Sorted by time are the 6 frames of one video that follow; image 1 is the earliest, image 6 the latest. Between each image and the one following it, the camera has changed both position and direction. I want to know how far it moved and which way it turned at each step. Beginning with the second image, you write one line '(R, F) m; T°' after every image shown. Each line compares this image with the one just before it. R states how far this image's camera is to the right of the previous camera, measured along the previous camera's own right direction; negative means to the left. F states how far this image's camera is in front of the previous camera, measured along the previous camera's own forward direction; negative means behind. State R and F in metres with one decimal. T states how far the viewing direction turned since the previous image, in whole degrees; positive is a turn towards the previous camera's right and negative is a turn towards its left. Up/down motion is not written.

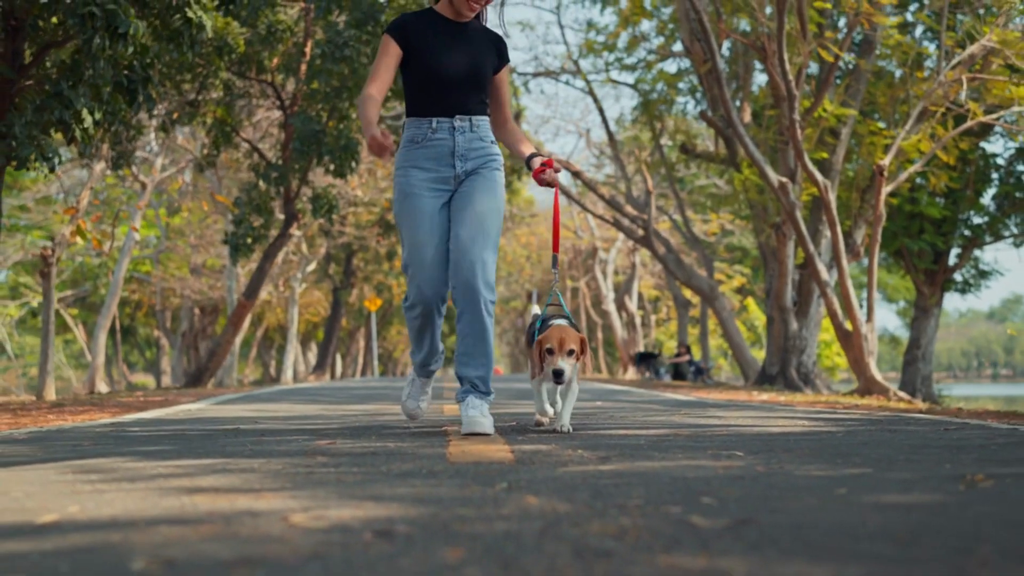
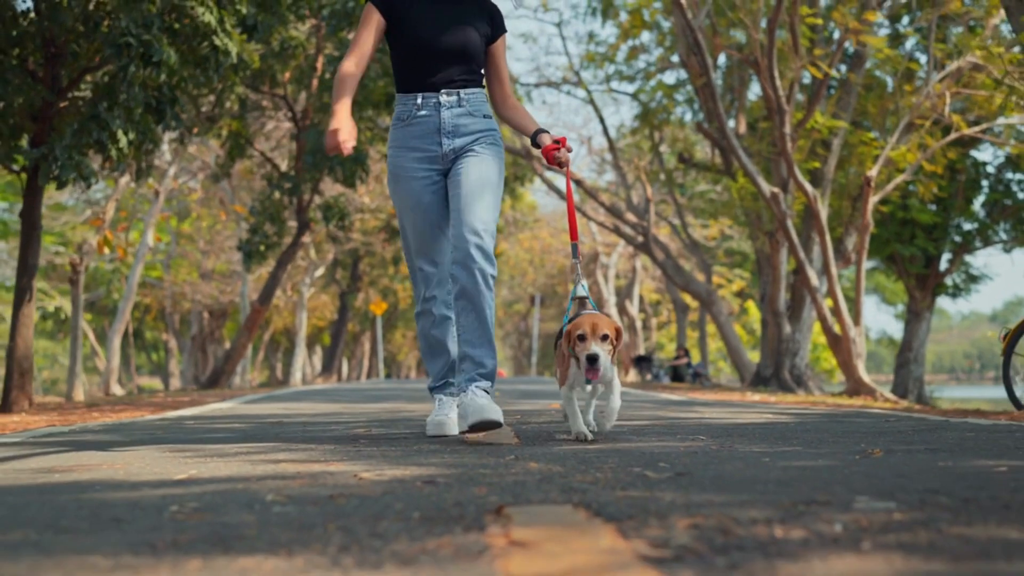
(0.0, -0.9) m; 0°
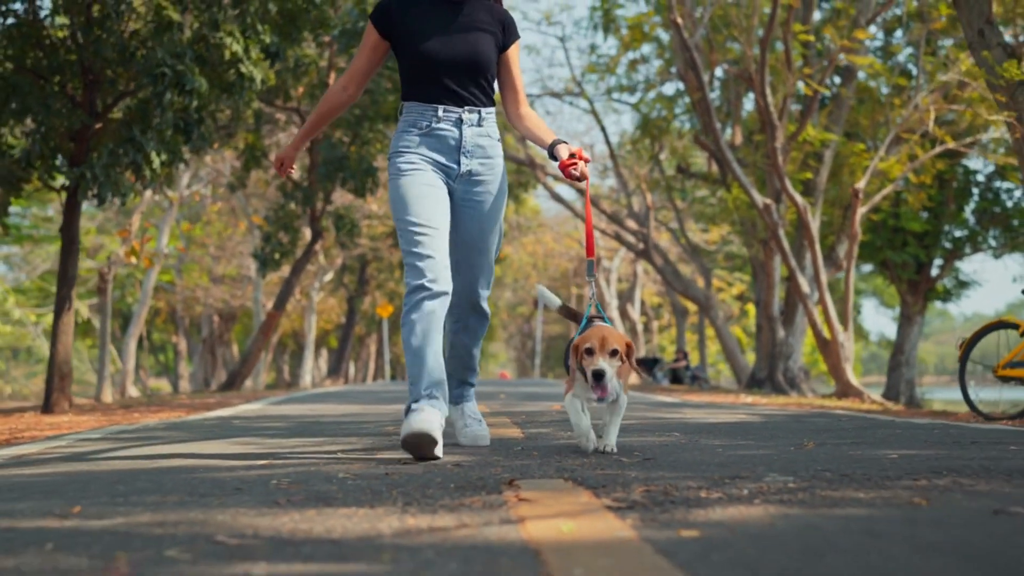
(0.0, -1.0) m; 0°
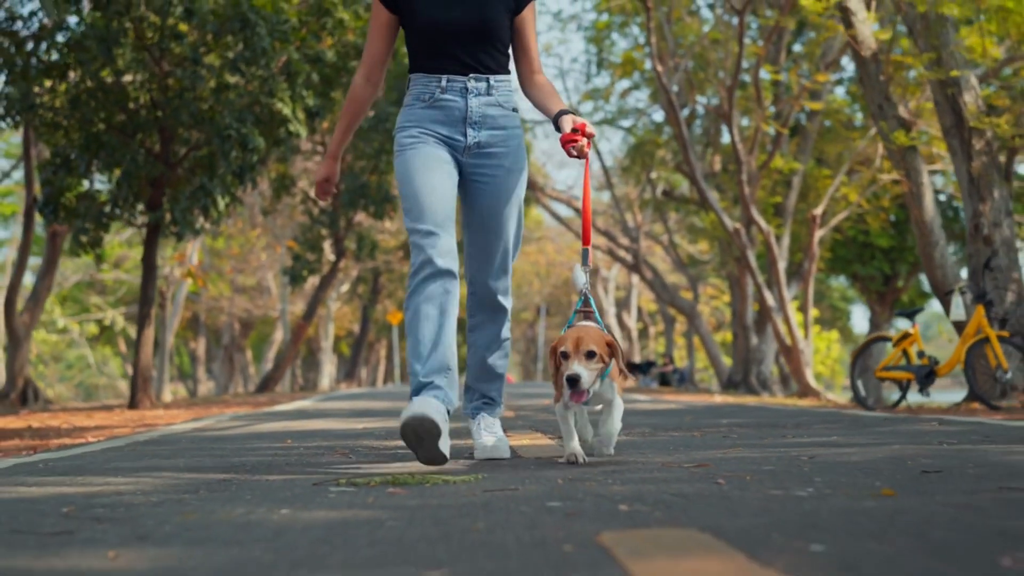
(+0.1, -3.1) m; 0°
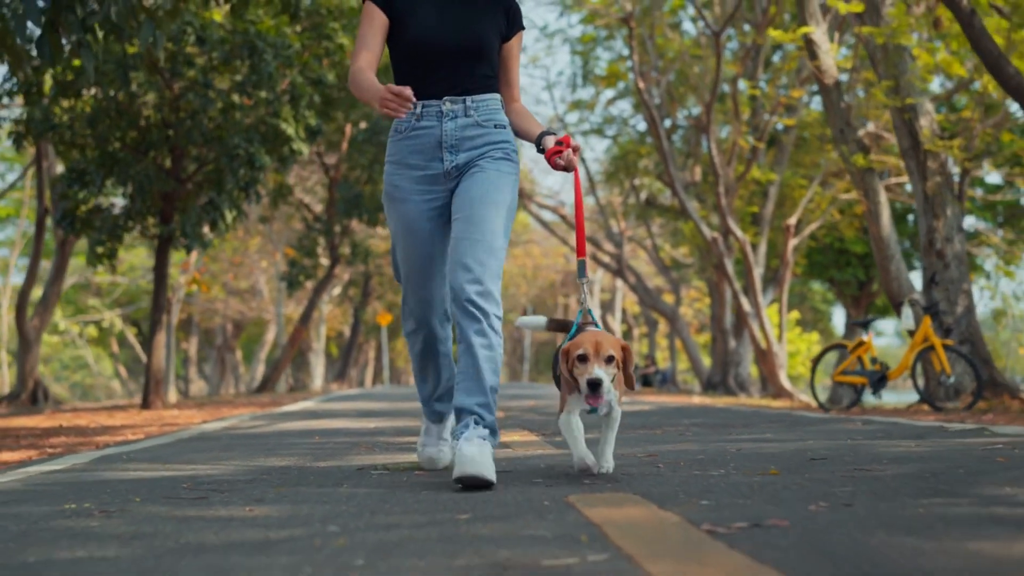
(0.0, -1.2) m; +1°
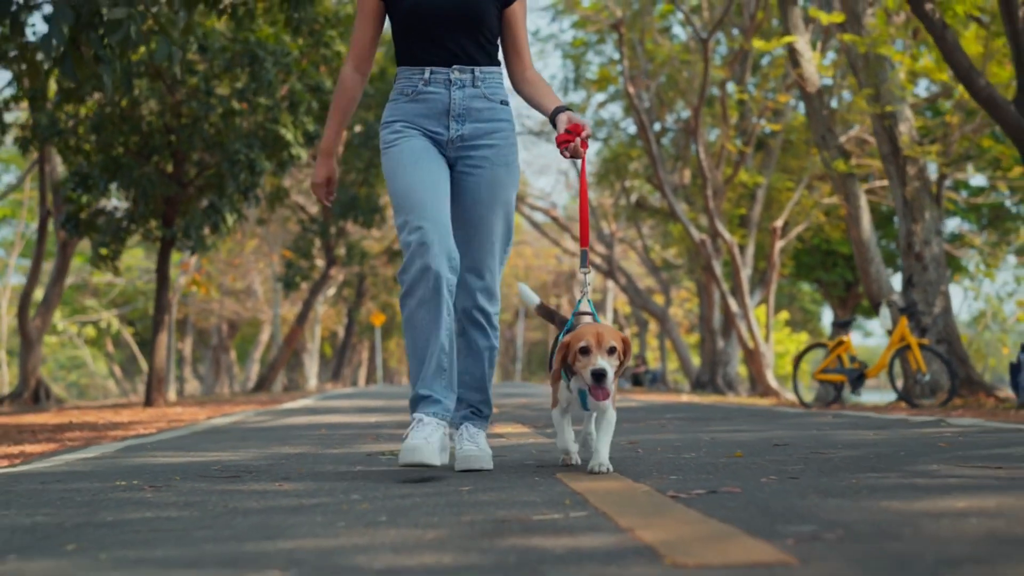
(0.0, -0.5) m; 0°
